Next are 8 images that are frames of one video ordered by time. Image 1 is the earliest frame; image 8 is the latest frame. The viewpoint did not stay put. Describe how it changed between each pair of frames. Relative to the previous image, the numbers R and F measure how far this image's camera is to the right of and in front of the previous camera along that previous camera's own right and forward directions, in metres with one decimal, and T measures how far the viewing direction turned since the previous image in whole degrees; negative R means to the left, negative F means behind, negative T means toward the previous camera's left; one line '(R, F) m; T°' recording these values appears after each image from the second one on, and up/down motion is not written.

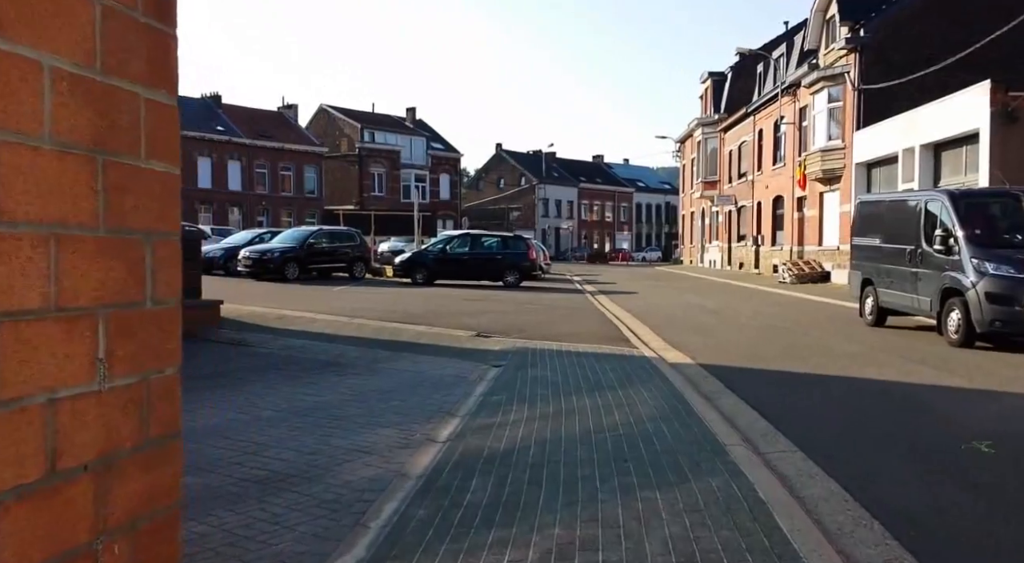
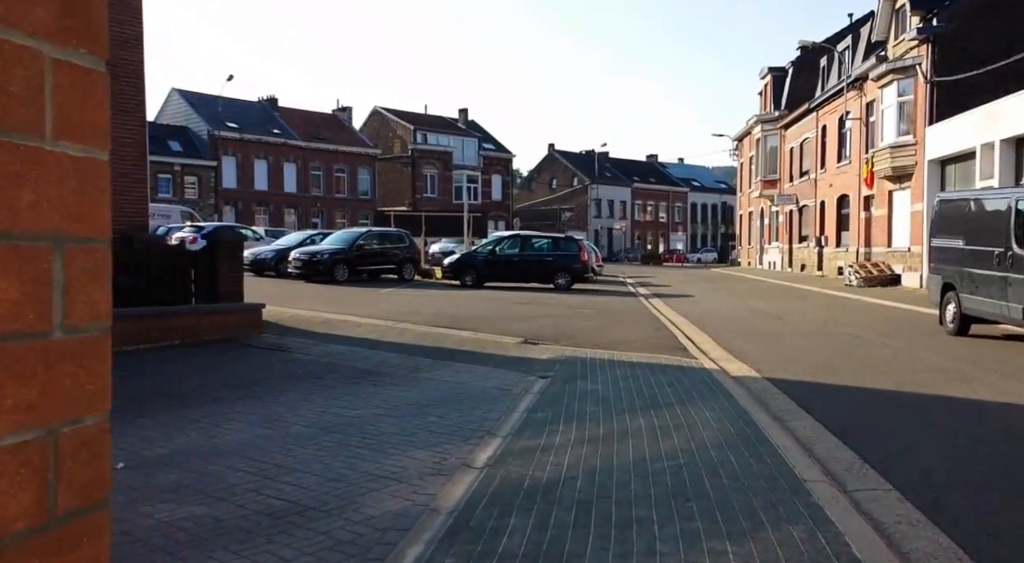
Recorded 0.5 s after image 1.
(0.0, +0.7) m; -3°
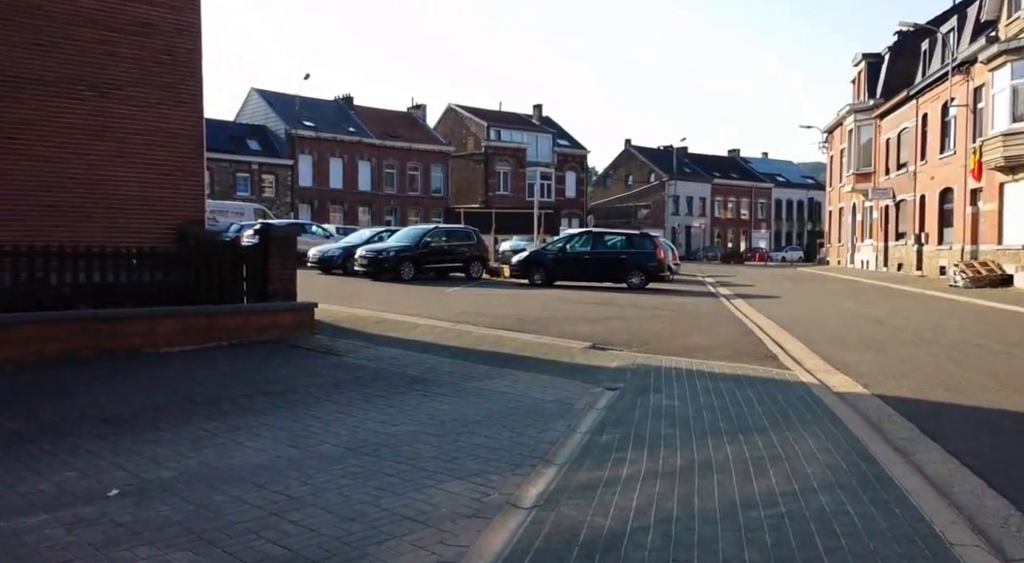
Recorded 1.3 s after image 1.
(+0.1, +1.1) m; -5°
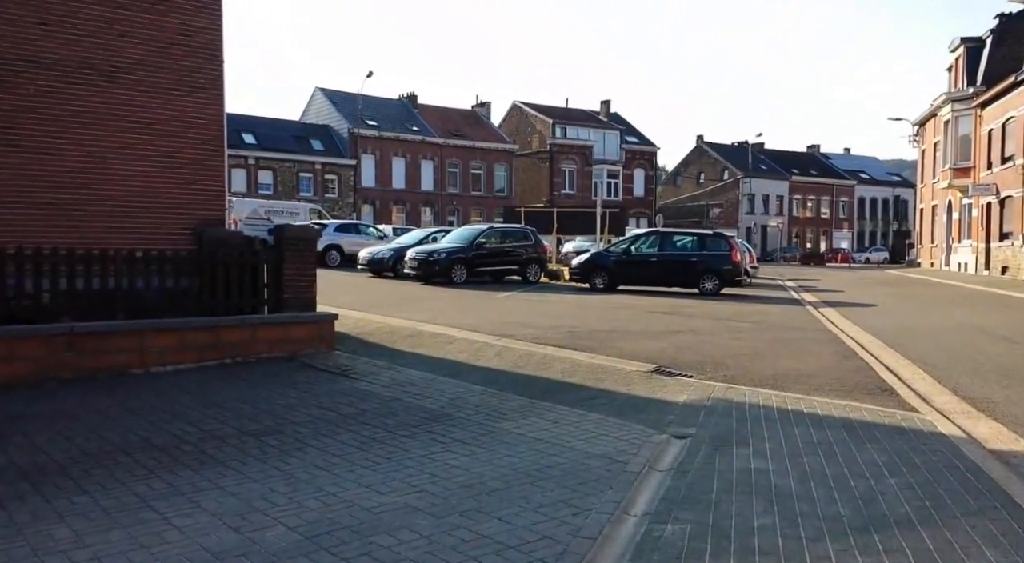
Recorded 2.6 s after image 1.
(+0.2, +1.9) m; -4°
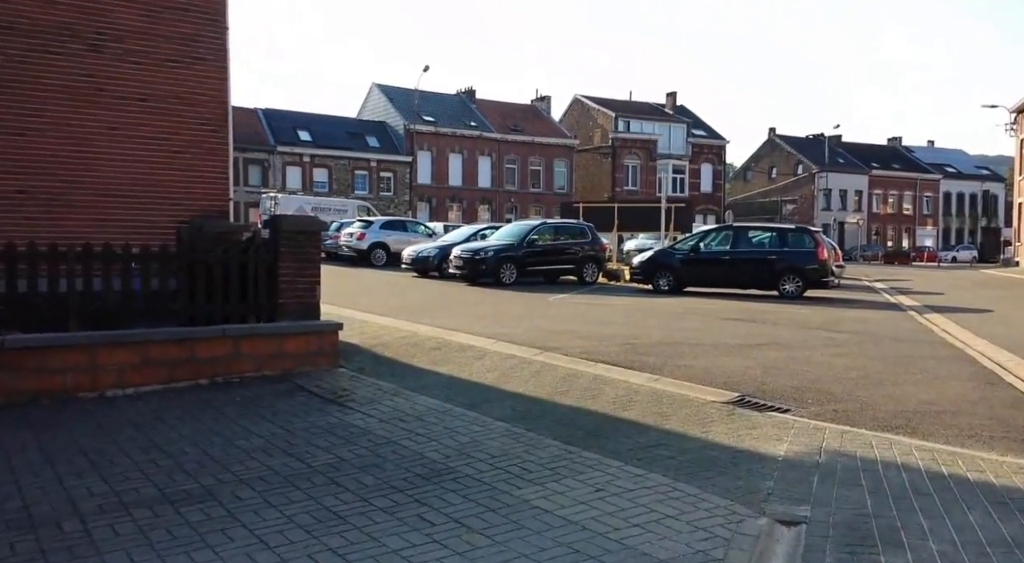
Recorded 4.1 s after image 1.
(+0.2, +2.1) m; -4°
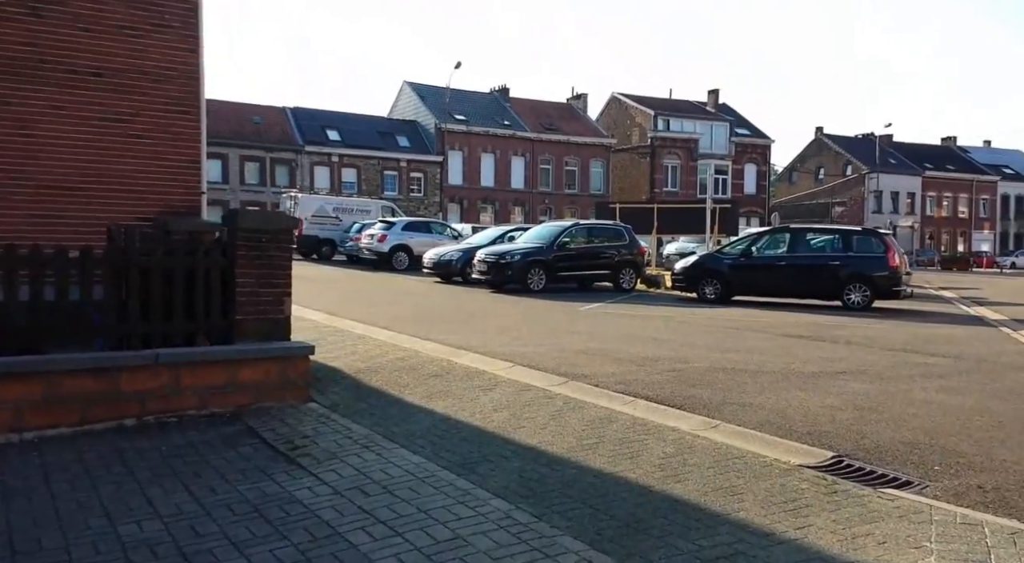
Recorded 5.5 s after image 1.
(+0.2, +2.0) m; -2°
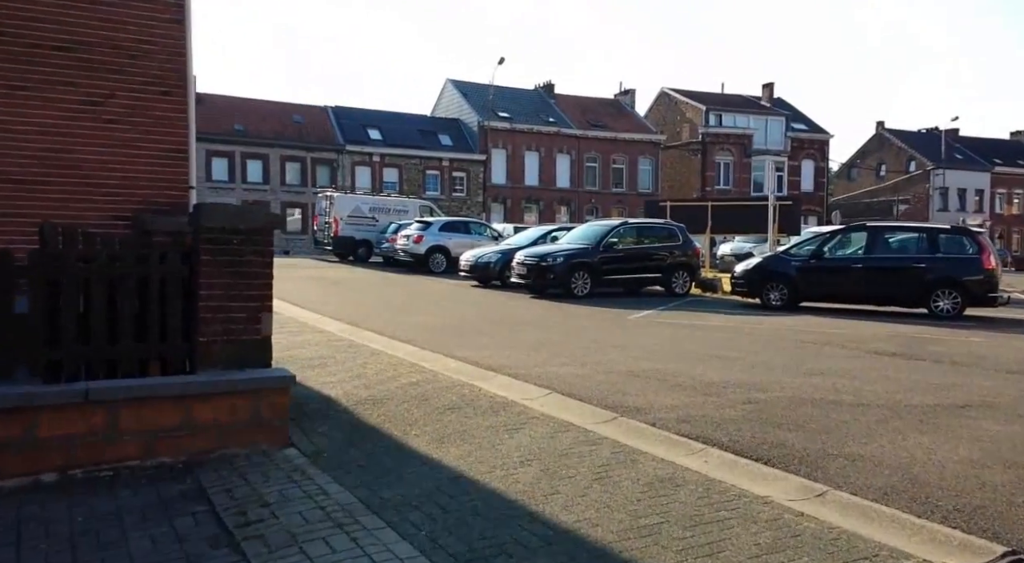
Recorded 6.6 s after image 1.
(+0.1, +1.6) m; -3°
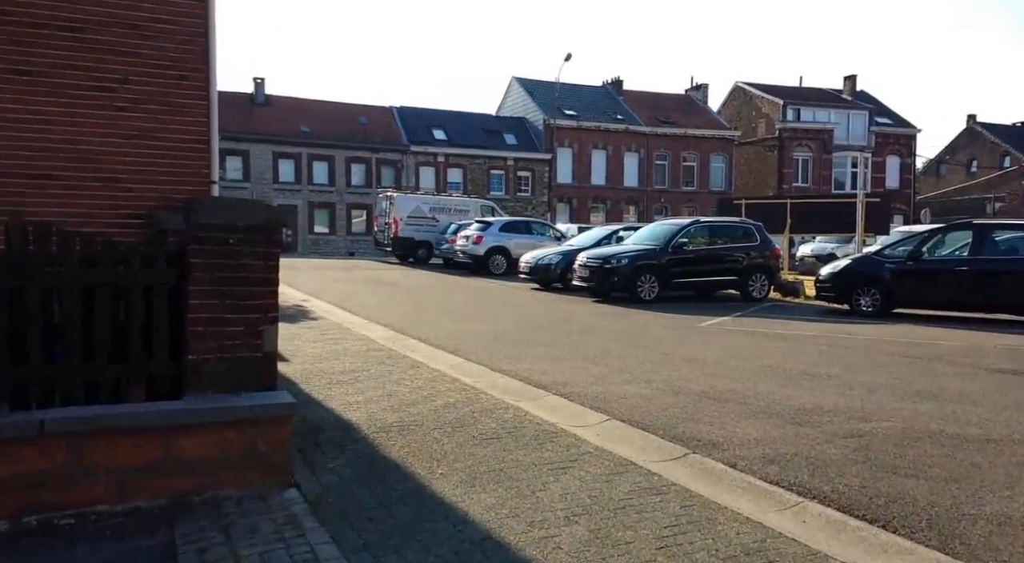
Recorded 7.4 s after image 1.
(+0.1, +1.1) m; -4°
